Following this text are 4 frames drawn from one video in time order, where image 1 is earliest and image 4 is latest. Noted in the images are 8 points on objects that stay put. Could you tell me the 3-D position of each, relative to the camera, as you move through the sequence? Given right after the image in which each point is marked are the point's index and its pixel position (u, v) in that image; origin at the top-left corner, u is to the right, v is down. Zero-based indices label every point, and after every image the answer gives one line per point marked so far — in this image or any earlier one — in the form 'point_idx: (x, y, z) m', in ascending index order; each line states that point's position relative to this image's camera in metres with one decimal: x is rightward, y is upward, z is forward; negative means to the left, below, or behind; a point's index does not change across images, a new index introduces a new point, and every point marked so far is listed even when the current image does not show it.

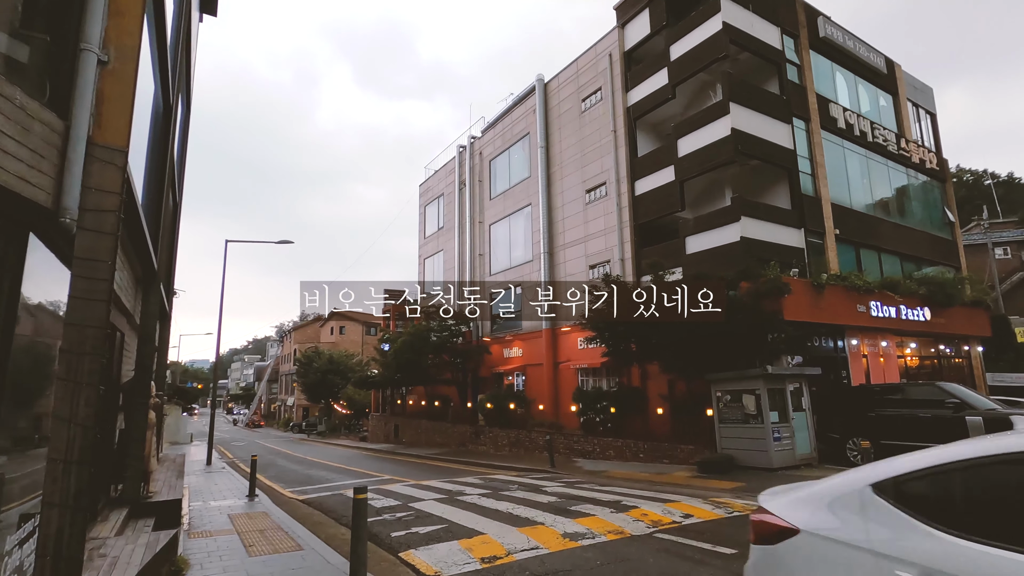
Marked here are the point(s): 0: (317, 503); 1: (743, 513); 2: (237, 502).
0: (-4.2, -4.6, +11.5) m
1: (+3.8, -3.7, +8.8) m
2: (-6.3, -4.9, +12.3) m
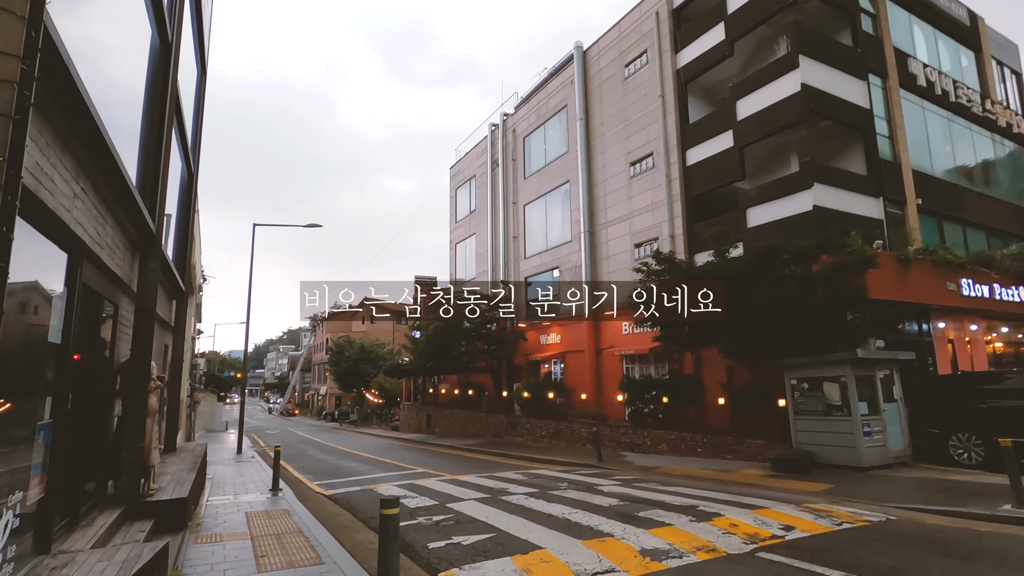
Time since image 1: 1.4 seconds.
0: (-3.2, -4.1, +10.3) m
1: (+4.6, -3.1, +7.1) m
2: (-5.3, -4.4, +11.2) m
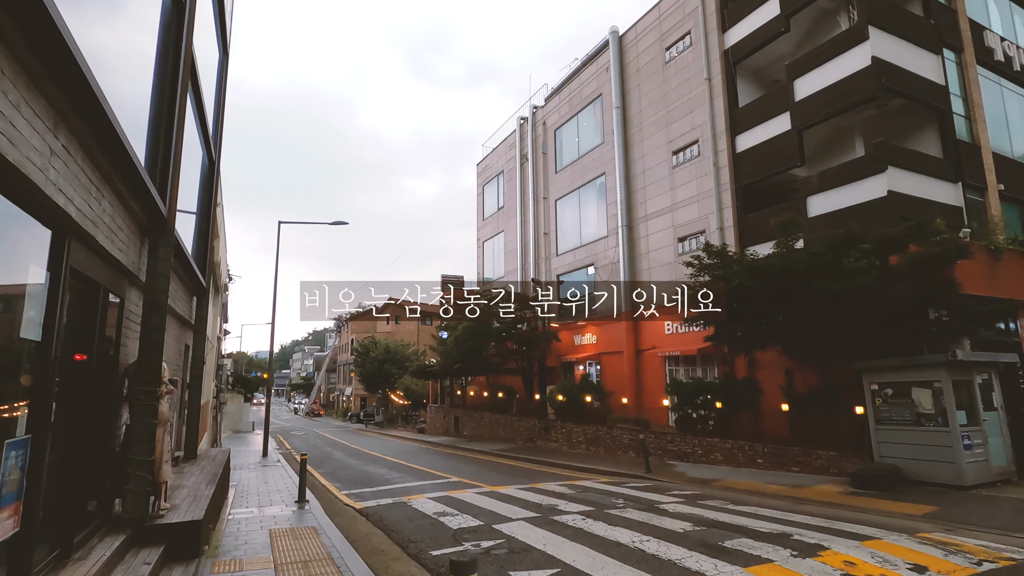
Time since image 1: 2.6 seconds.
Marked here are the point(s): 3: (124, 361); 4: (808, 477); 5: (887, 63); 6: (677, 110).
0: (-2.3, -4.0, +9.3) m
1: (+5.3, -3.0, +5.8) m
2: (-4.4, -4.3, +10.3) m
3: (-4.7, -0.9, +6.5) m
4: (+6.6, -4.2, +12.1) m
5: (+9.9, +5.9, +14.2) m
6: (+6.1, +6.6, +20.0) m
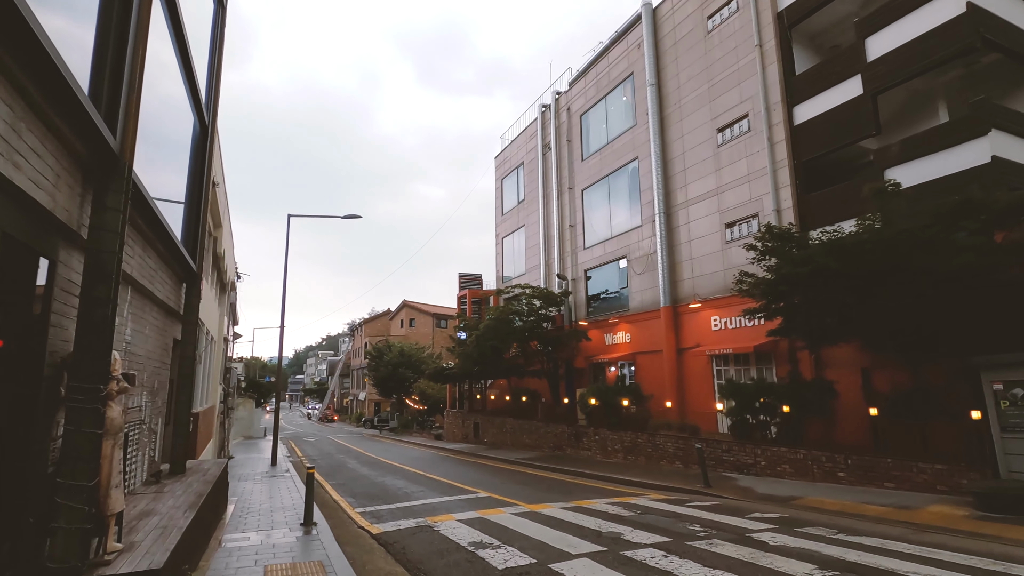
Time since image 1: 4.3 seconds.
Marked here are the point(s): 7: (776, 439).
0: (-1.6, -3.6, +7.5) m
1: (+6.0, -2.6, +3.9) m
2: (-3.6, -4.0, +8.6) m
3: (-4.0, -0.5, +4.8) m
4: (+7.4, -3.9, +10.1) m
5: (+10.7, +6.3, +12.2) m
6: (+7.1, +6.9, +18.1) m
7: (+6.6, -3.8, +13.6) m
